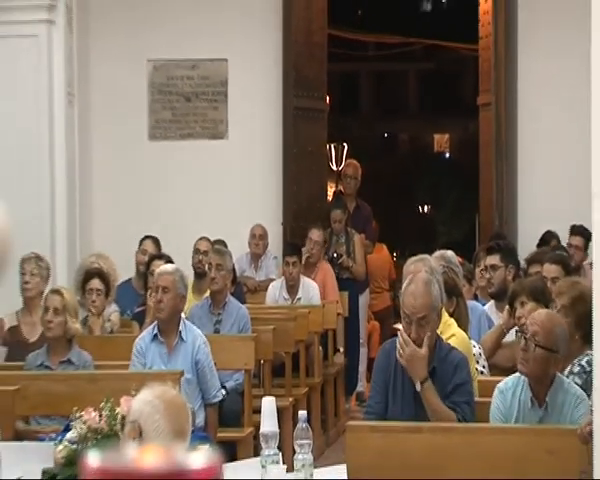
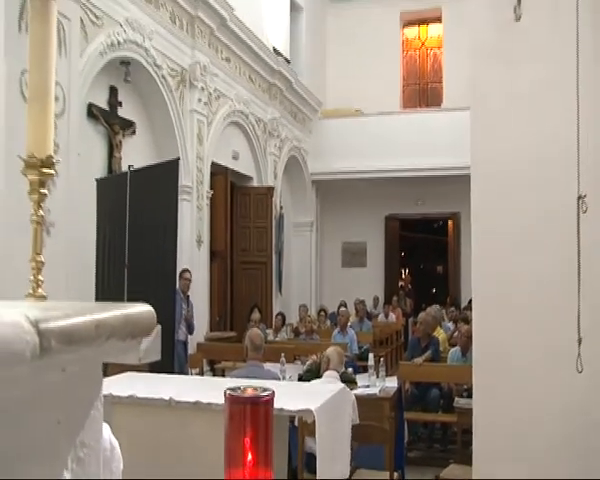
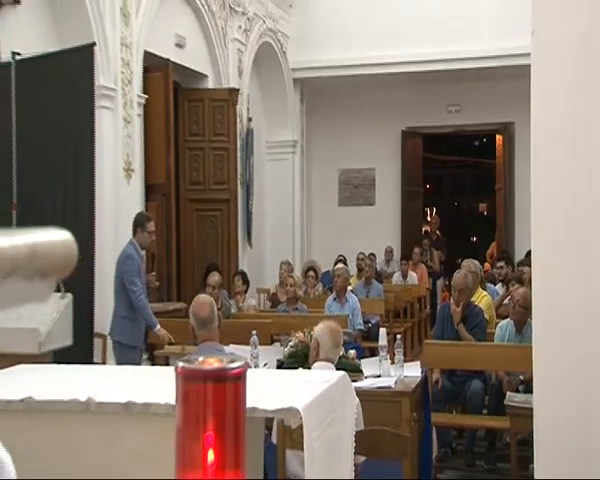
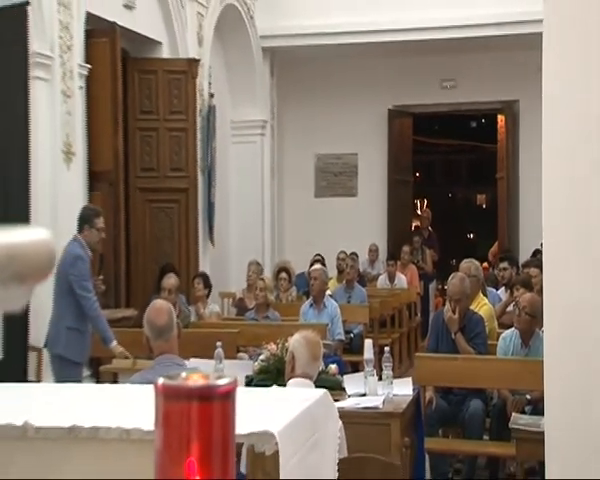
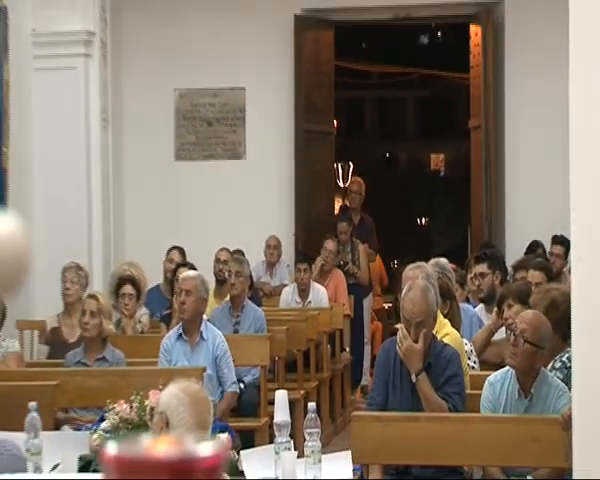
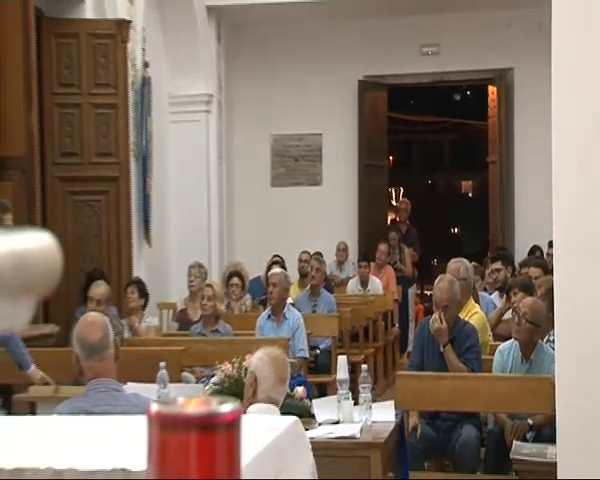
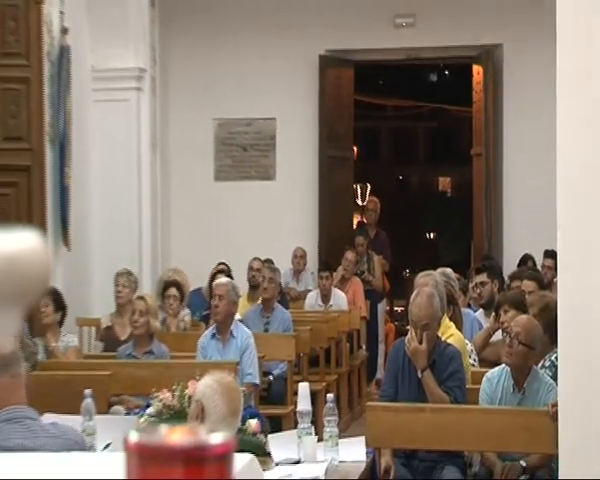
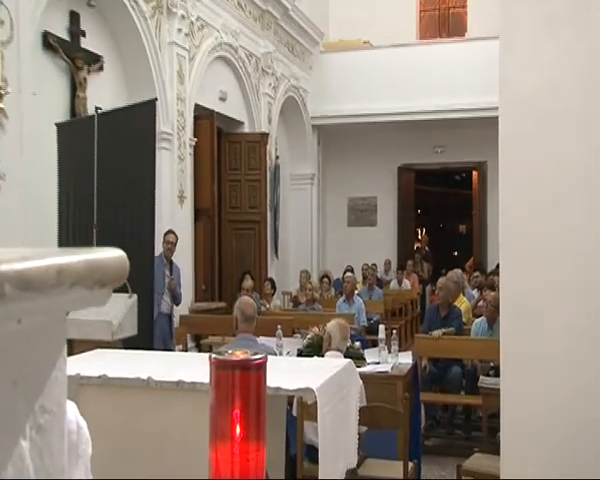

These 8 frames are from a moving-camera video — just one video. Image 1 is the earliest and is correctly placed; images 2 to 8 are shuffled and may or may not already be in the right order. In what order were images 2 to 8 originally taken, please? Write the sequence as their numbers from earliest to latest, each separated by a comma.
5, 7, 6, 4, 3, 8, 2
